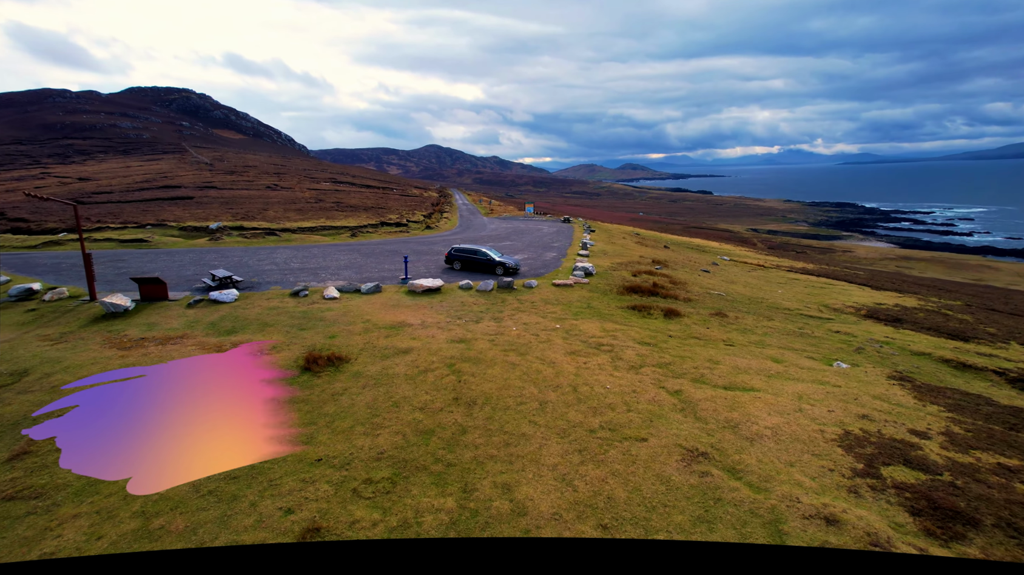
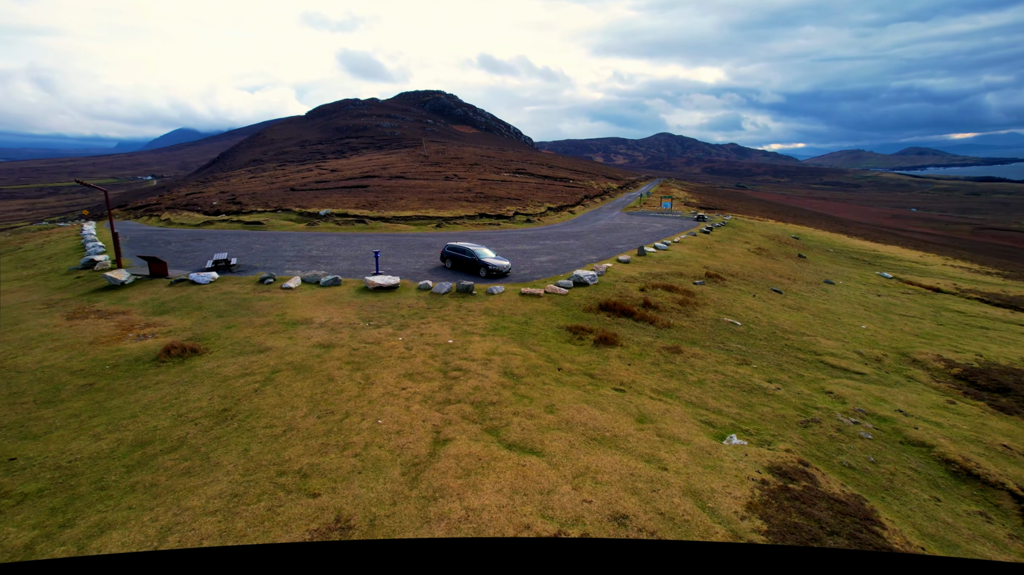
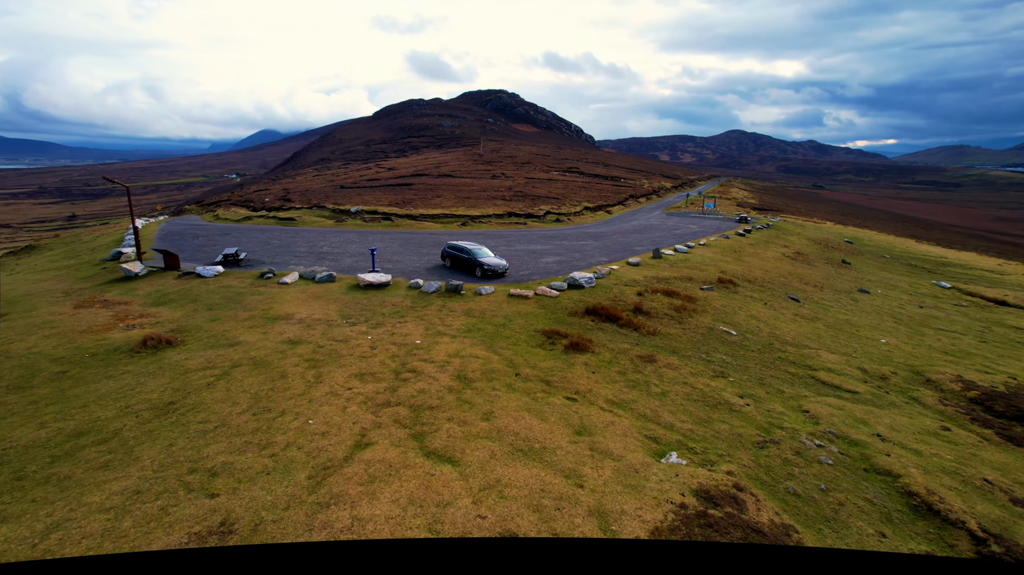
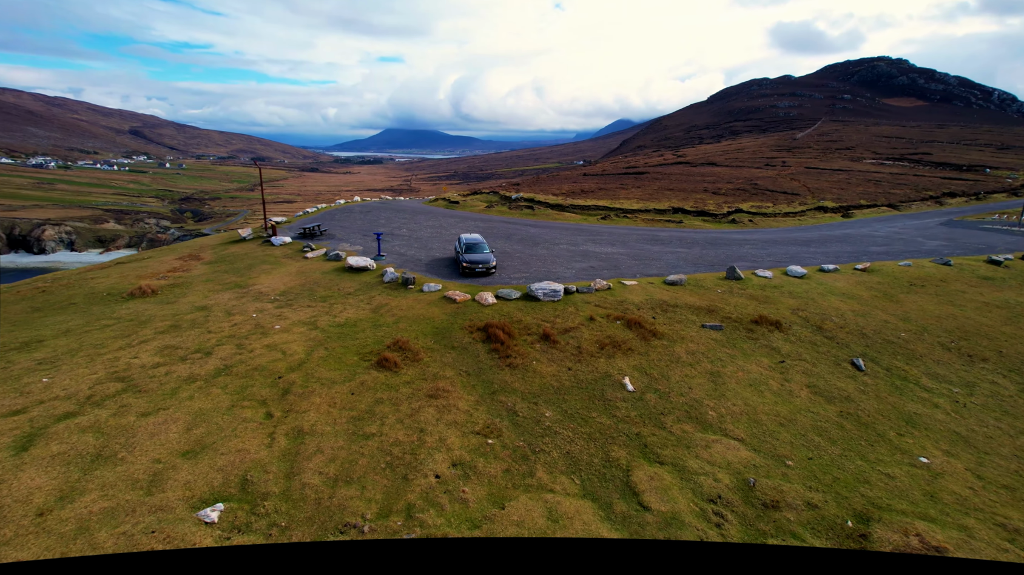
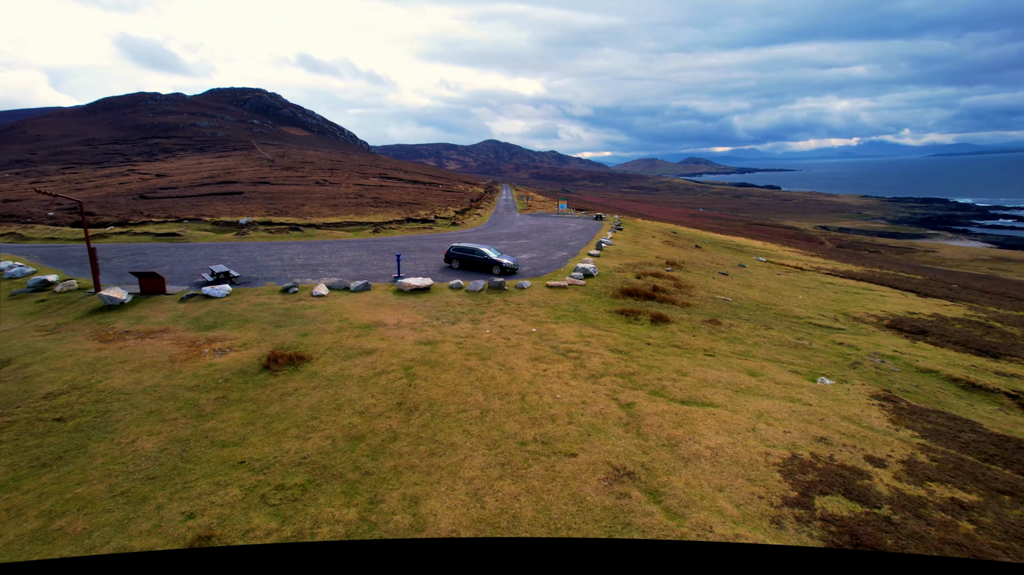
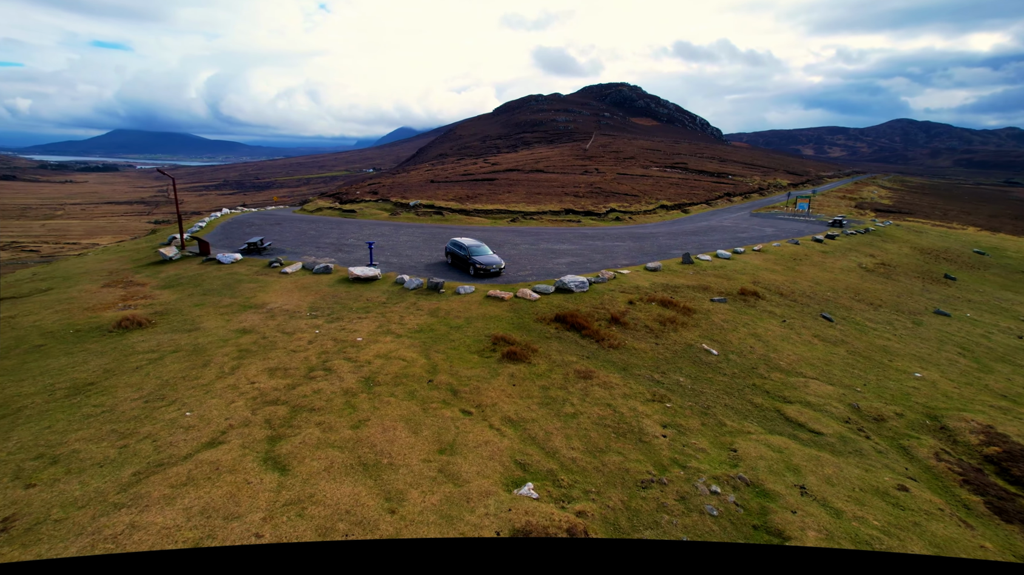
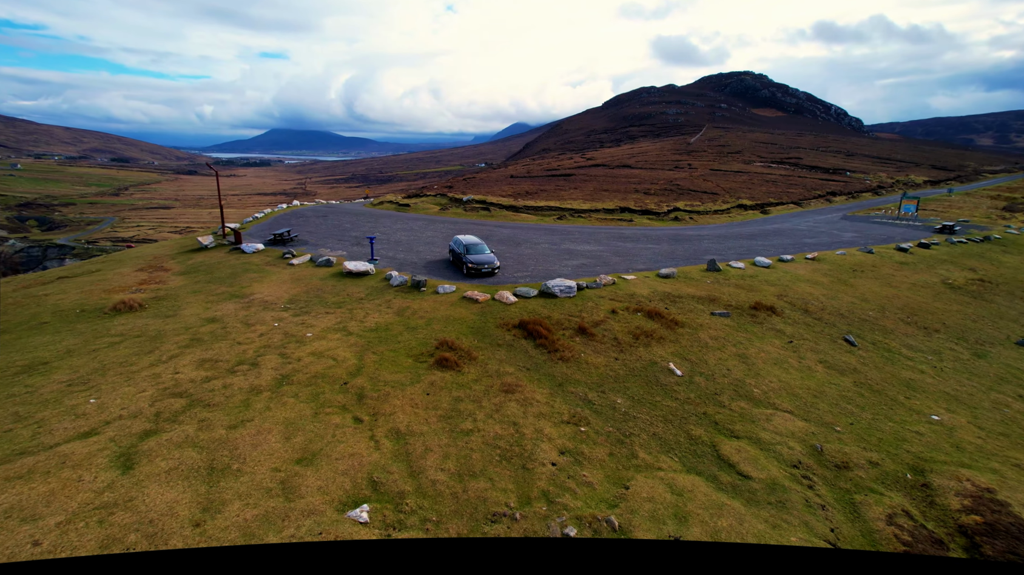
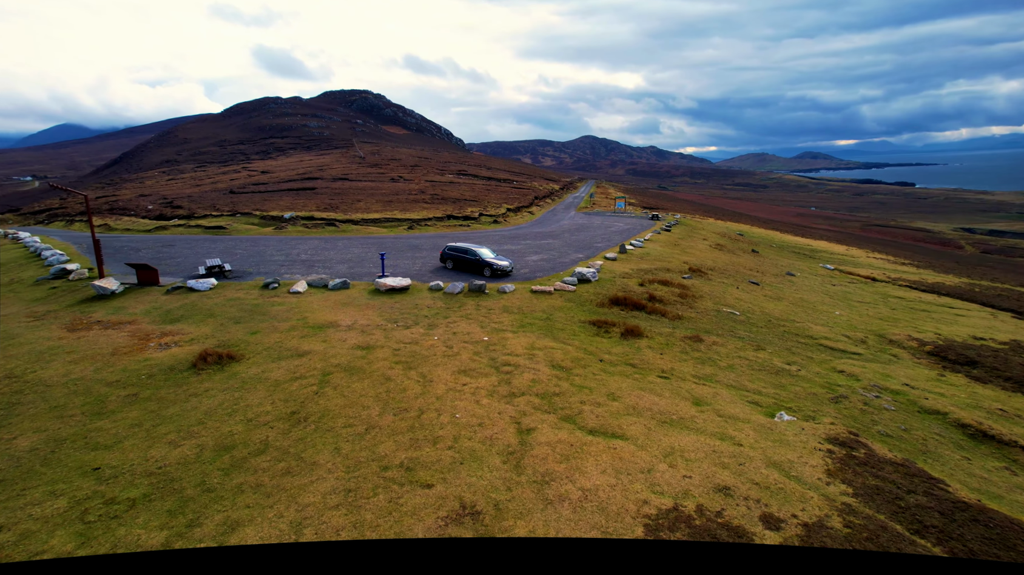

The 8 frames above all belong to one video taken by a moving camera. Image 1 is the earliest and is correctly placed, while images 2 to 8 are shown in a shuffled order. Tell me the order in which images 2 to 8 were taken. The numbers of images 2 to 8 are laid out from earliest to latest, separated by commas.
5, 8, 2, 3, 6, 7, 4
